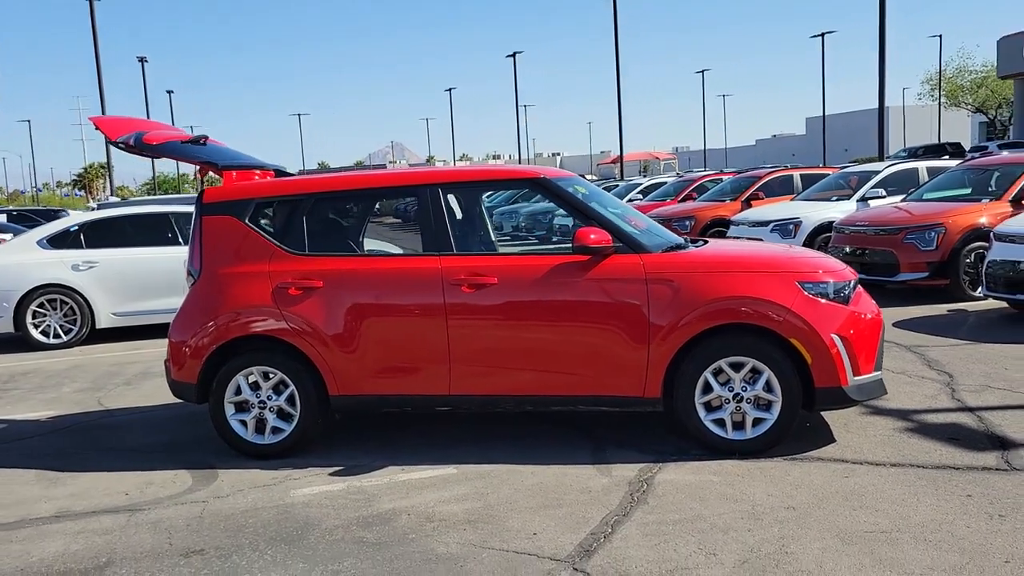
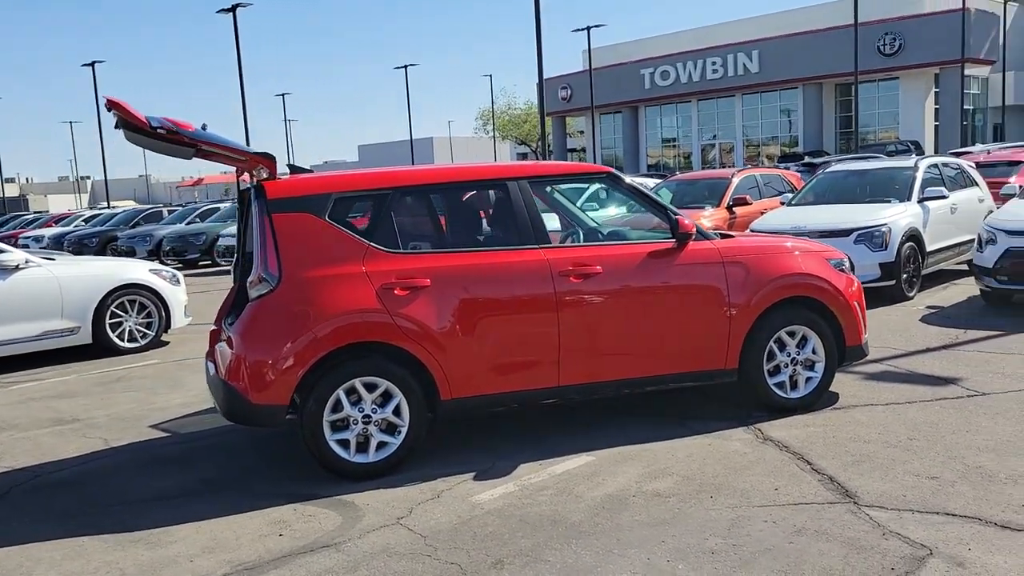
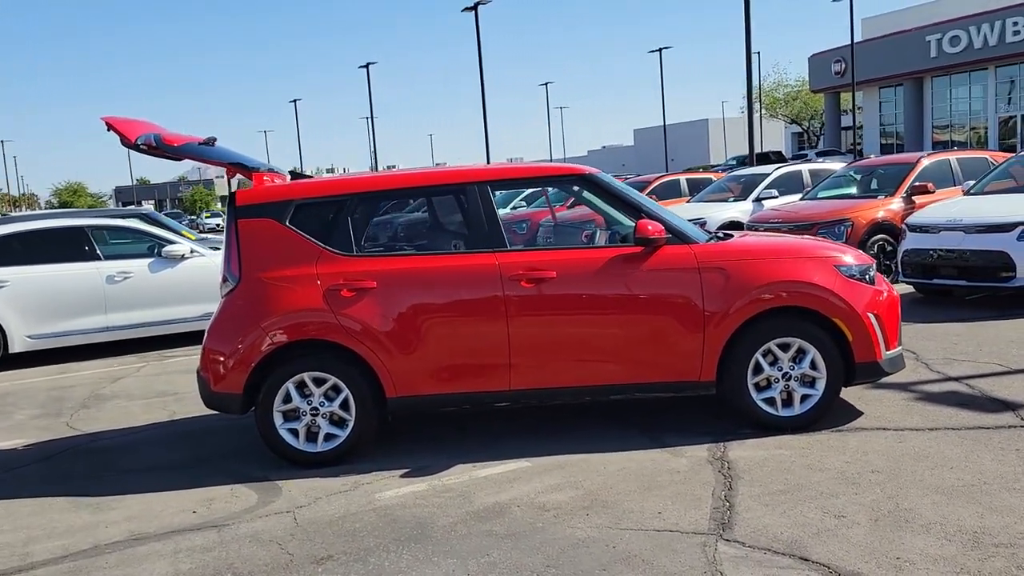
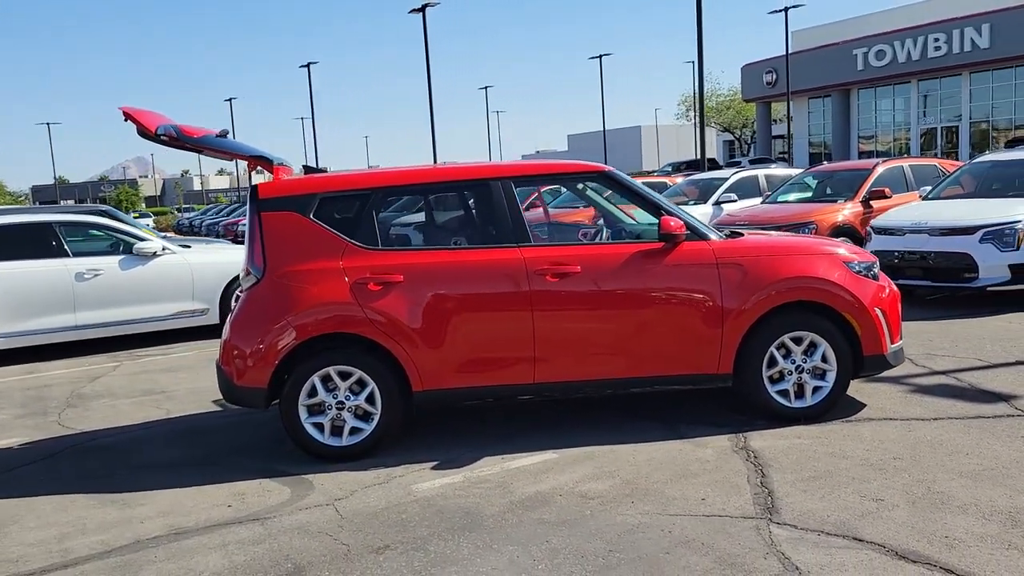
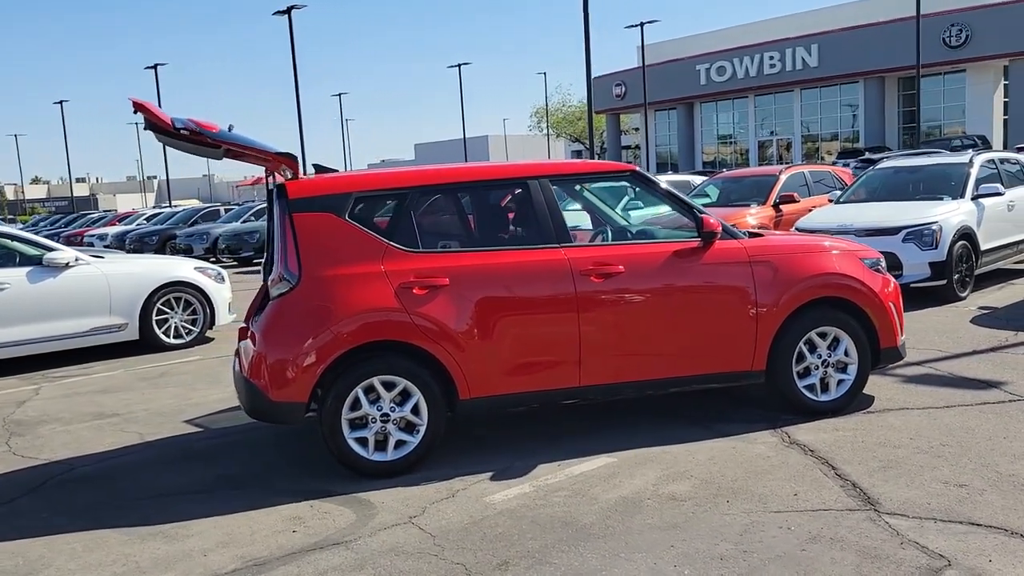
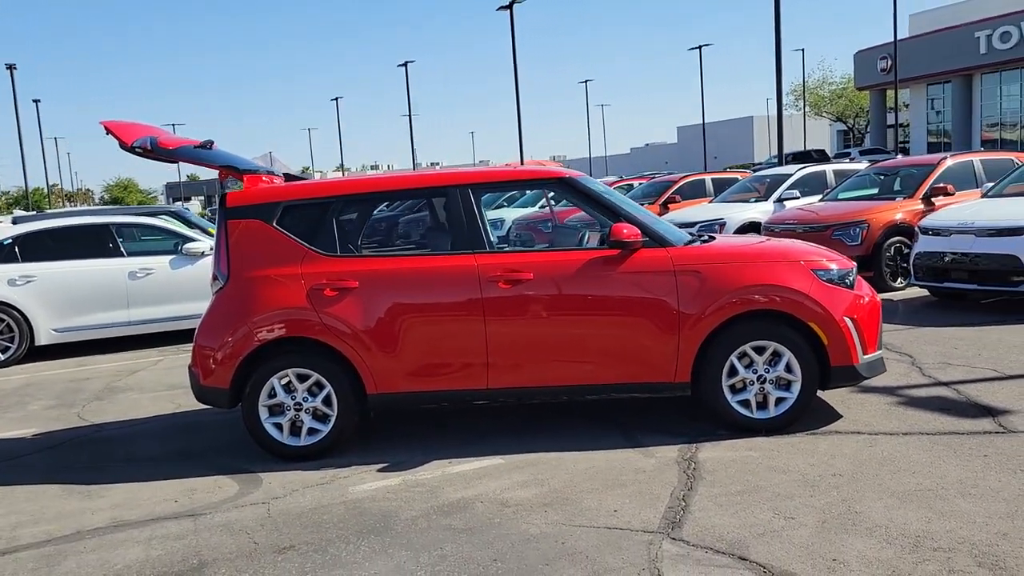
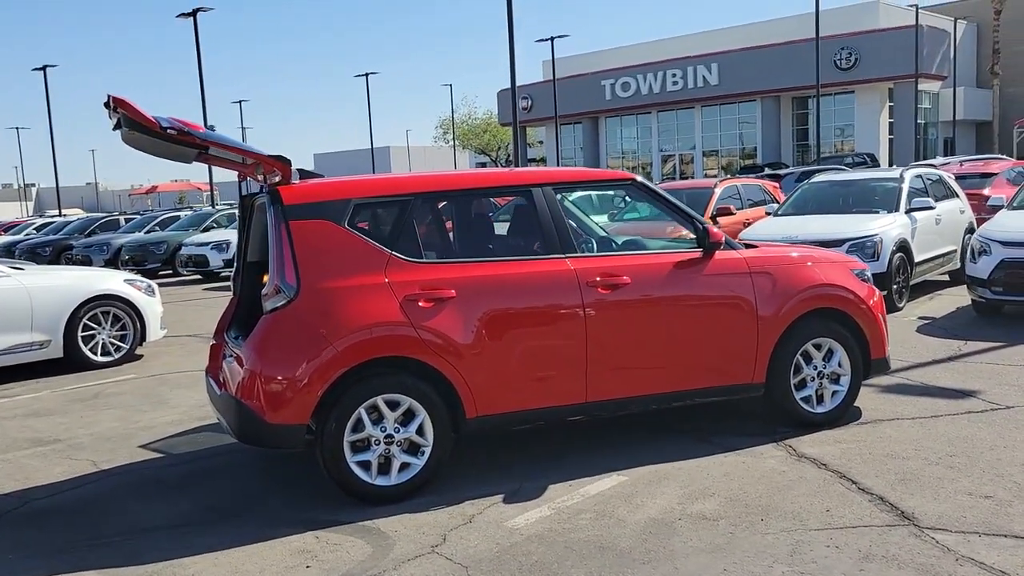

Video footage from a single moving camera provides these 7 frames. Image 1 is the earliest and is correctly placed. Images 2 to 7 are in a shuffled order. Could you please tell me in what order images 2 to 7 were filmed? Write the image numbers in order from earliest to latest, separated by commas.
6, 3, 4, 5, 2, 7
